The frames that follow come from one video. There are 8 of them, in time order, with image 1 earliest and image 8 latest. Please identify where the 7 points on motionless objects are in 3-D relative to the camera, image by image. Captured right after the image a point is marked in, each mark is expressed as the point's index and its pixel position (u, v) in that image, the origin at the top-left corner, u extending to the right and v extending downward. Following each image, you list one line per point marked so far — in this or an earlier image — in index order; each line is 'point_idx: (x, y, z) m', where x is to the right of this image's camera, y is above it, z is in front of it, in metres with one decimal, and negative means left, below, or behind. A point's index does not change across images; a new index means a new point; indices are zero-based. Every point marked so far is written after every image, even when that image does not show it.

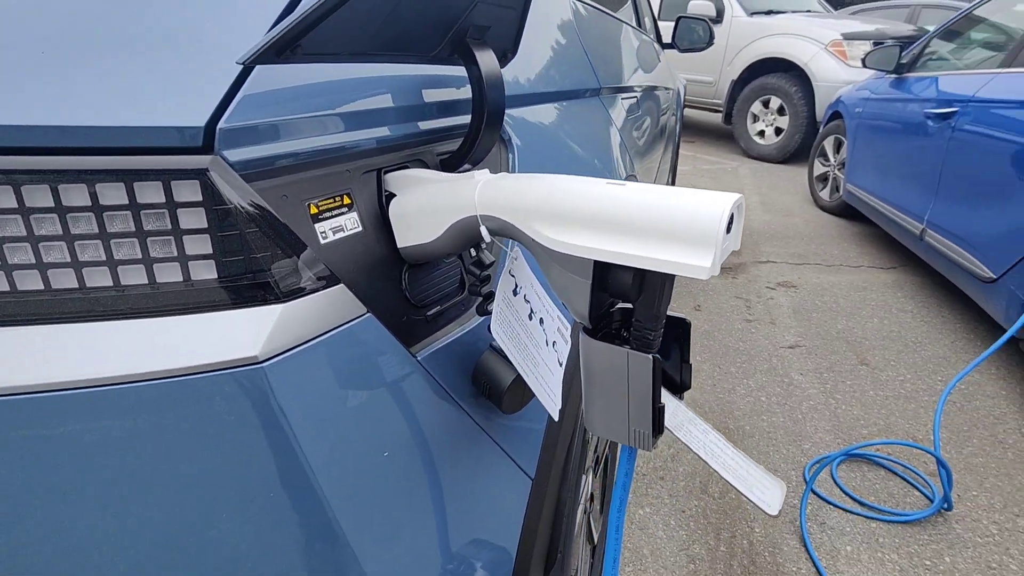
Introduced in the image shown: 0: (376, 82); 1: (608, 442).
0: (-0.1, +0.3, +0.7) m
1: (+0.2, -0.4, +1.5) m
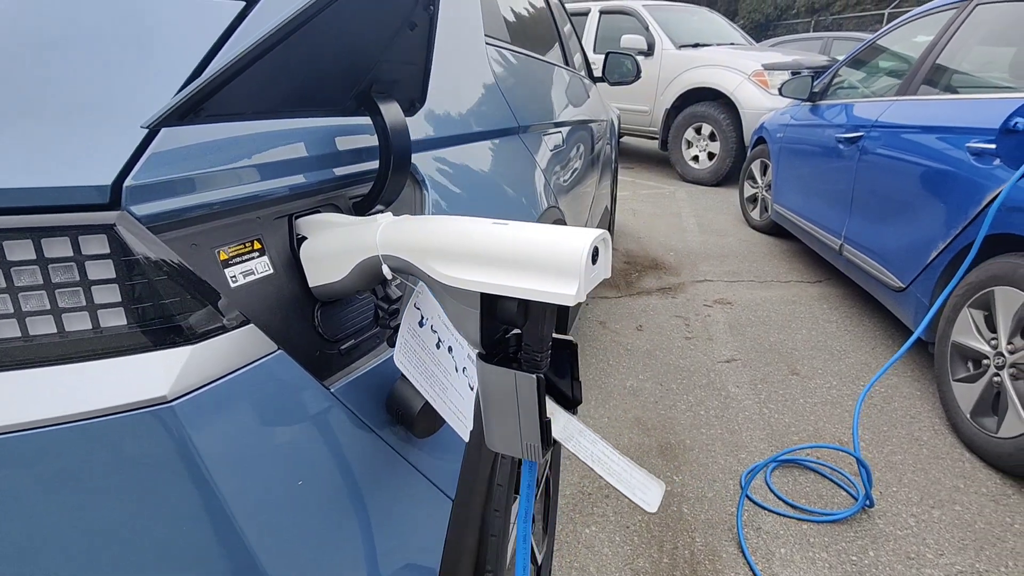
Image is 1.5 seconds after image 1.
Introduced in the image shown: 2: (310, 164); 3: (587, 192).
0: (-0.3, +0.2, +0.7) m
1: (+0.1, -0.4, +1.6) m
2: (-0.2, +0.2, +0.7) m
3: (+0.4, +0.5, +3.0) m
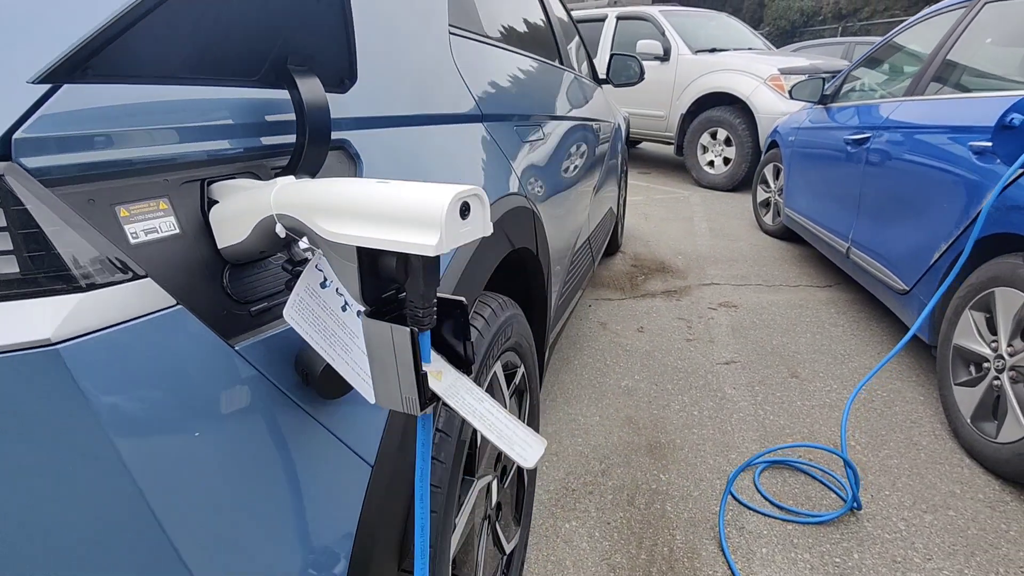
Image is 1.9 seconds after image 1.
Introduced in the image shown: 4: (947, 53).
0: (-0.4, +0.3, +0.8) m
1: (0.0, -0.4, +1.6) m
2: (-0.4, +0.2, +0.8) m
3: (+0.4, +0.5, +3.0) m
4: (+2.8, +1.5, +3.7) m
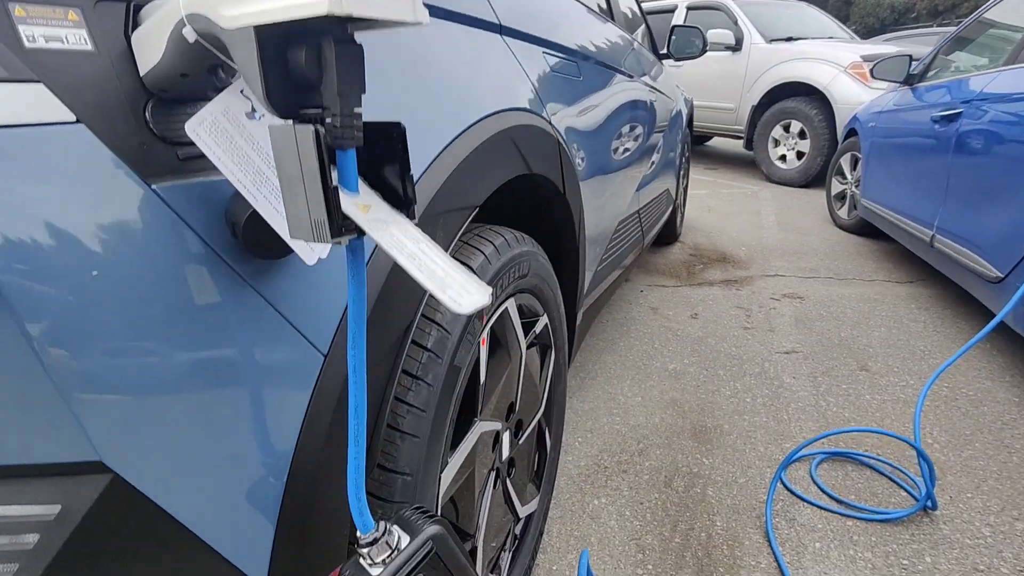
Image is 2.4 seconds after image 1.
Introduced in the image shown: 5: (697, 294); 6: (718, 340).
0: (-0.4, +0.4, +0.7) m
1: (0.0, -0.2, +1.5) m
2: (-0.4, +0.4, +0.7) m
3: (+0.6, +0.6, +2.9) m
4: (+3.1, +1.5, +3.3) m
5: (+1.3, 0.0, +4.2) m
6: (+1.2, -0.3, +3.4) m
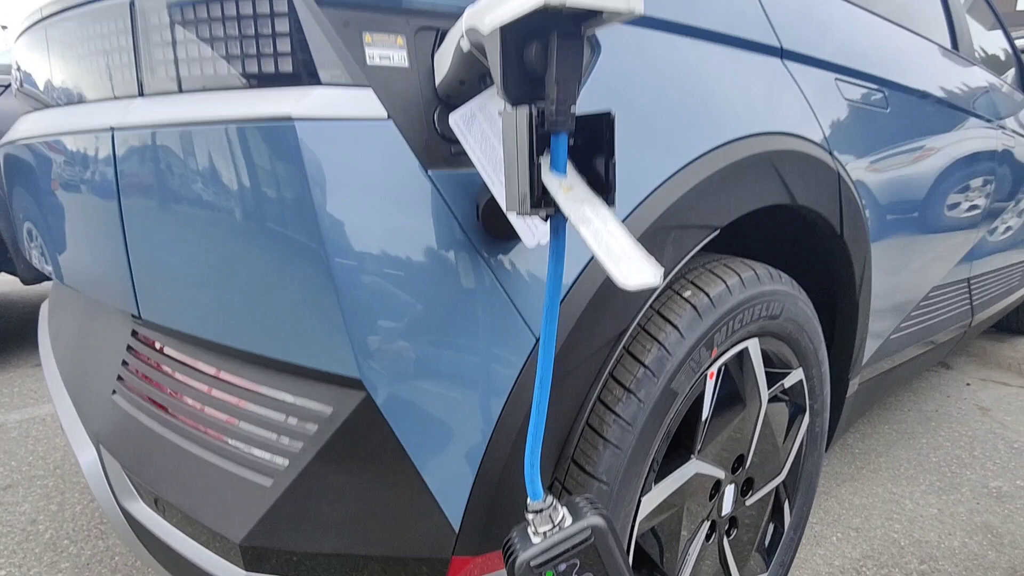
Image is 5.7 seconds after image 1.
0: (-0.1, +0.4, +0.9) m
1: (+0.6, -0.4, +1.4) m
2: (0.0, +0.4, +0.9) m
3: (+1.8, +0.3, +2.4) m
4: (+4.4, +0.8, +1.6) m
5: (+3.0, -0.6, +3.2) m
6: (+2.5, -0.8, +2.5) m
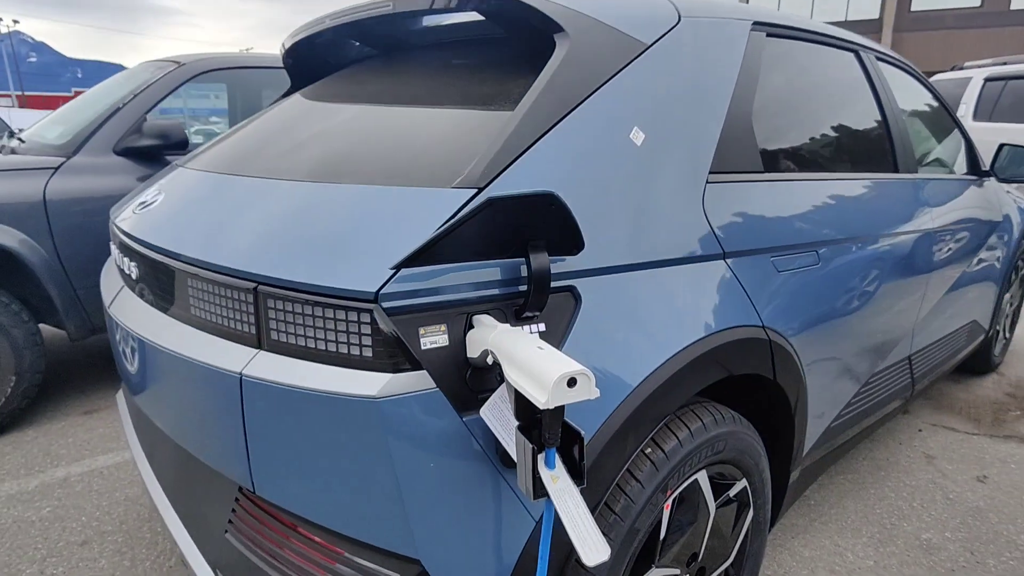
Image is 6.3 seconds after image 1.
0: (0.0, 0.0, +1.2) m
1: (+0.6, -0.8, +1.7) m
2: (0.0, 0.0, +1.2) m
3: (+1.8, -0.1, +2.7) m
4: (+4.4, +0.4, +2.0) m
5: (+3.0, -1.0, +3.6) m
6: (+2.5, -1.2, +2.9) m
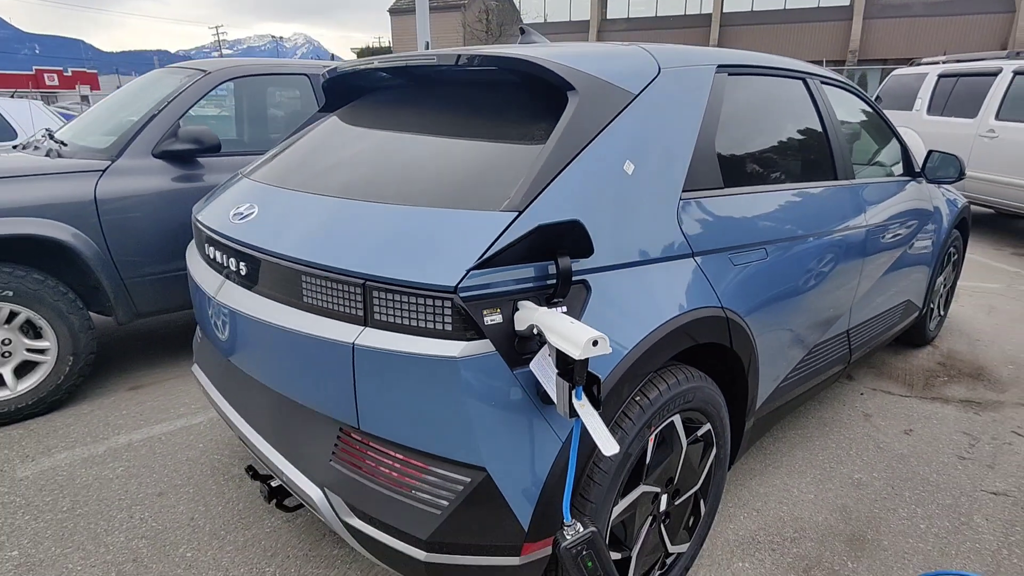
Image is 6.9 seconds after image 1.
0: (+0.1, +0.1, +1.8) m
1: (+0.7, -0.7, +2.3) m
2: (+0.1, 0.0, +1.8) m
3: (+1.9, 0.0, +3.3) m
4: (+4.5, +0.5, +2.6) m
5: (+3.0, -0.9, +4.2) m
6: (+2.5, -1.1, +3.5) m
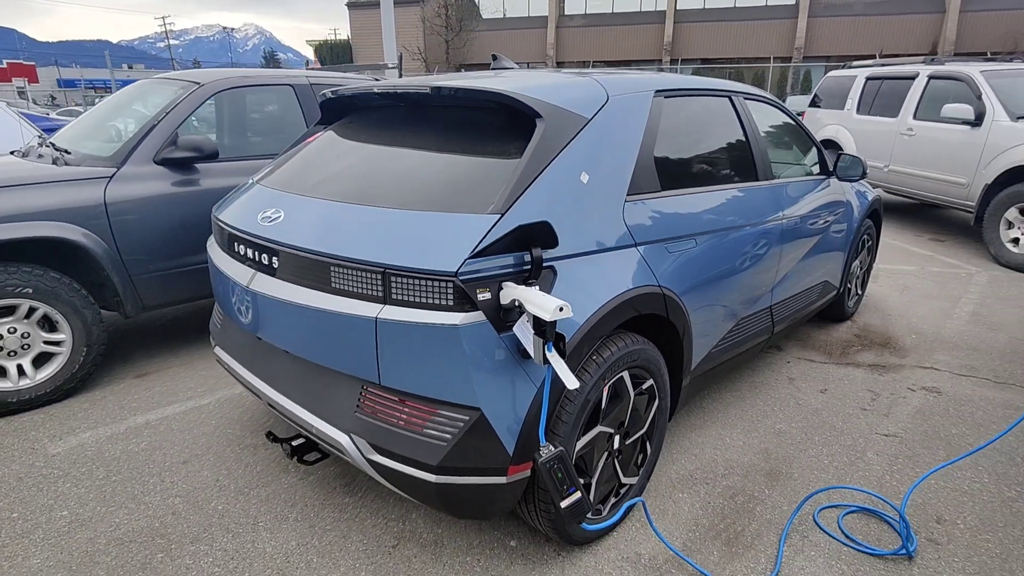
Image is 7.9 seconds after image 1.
0: (0.0, +0.1, +2.3) m
1: (+0.6, -0.6, +2.9) m
2: (0.0, +0.1, +2.3) m
3: (+1.7, +0.1, +4.0) m
4: (+4.3, +0.7, +3.5) m
5: (+2.8, -0.7, +5.0) m
6: (+2.4, -0.9, +4.3) m
